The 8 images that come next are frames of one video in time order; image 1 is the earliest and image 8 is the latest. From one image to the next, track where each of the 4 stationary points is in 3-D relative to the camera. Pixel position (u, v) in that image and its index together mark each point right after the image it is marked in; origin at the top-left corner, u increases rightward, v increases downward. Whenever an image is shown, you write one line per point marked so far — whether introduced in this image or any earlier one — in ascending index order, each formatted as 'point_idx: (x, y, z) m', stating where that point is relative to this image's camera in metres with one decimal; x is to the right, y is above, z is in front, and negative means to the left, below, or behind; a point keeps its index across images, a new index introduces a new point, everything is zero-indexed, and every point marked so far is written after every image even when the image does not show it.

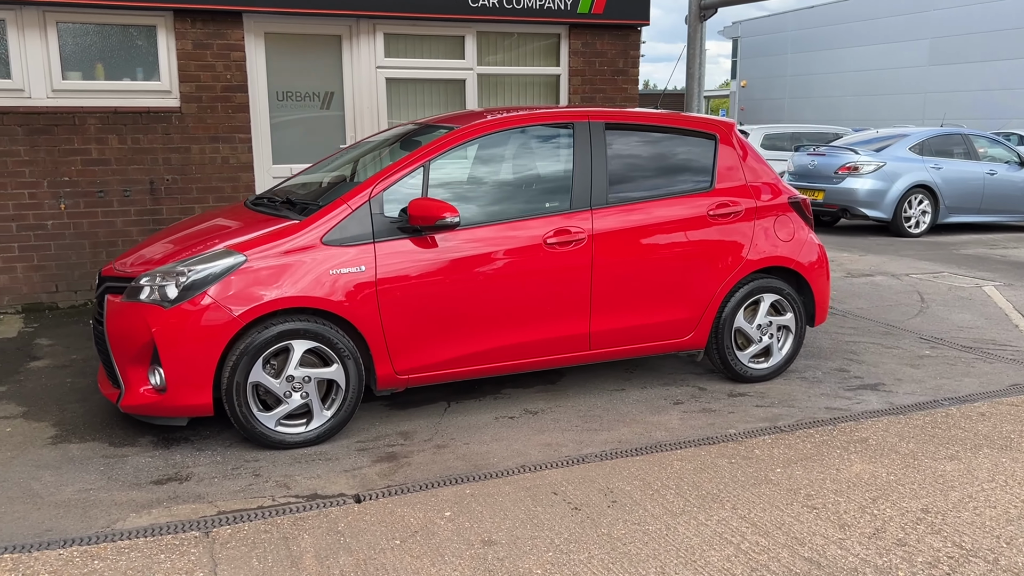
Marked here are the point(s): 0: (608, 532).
0: (+0.3, -0.8, +3.0) m
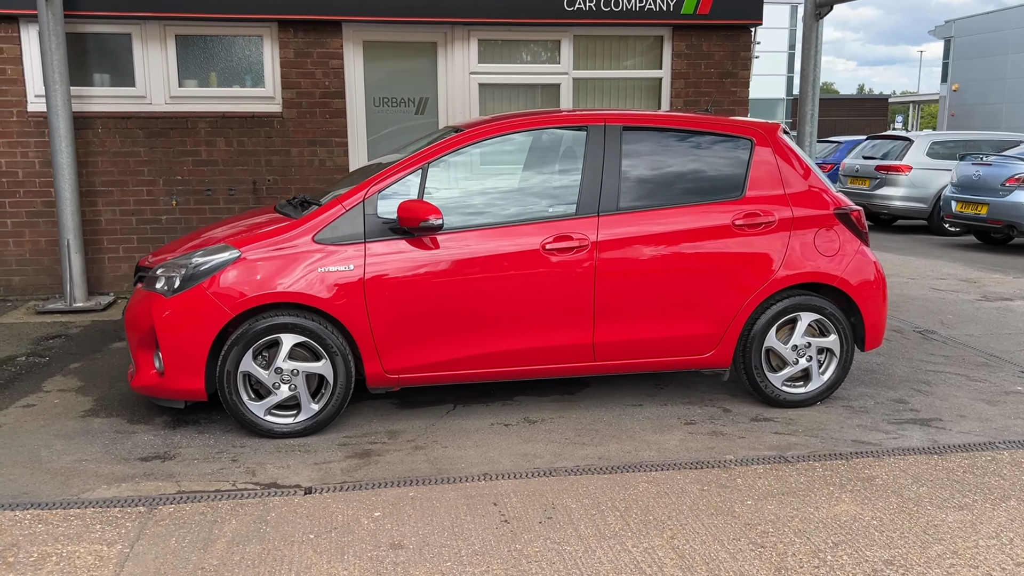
0: (0.0, -0.9, +2.9) m
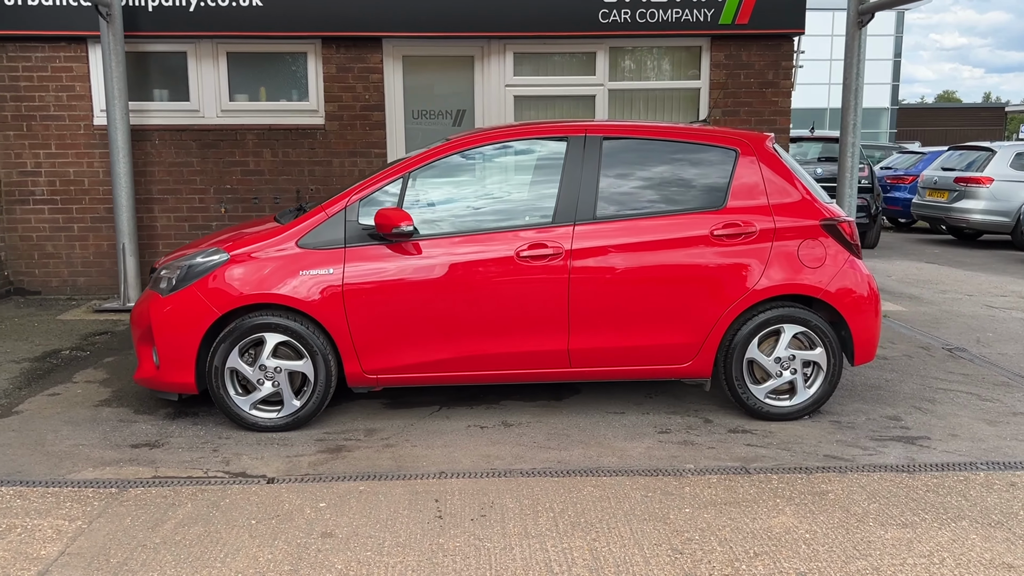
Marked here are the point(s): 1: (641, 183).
0: (-0.2, -0.9, +3.0) m
1: (+0.7, +0.5, +4.4) m
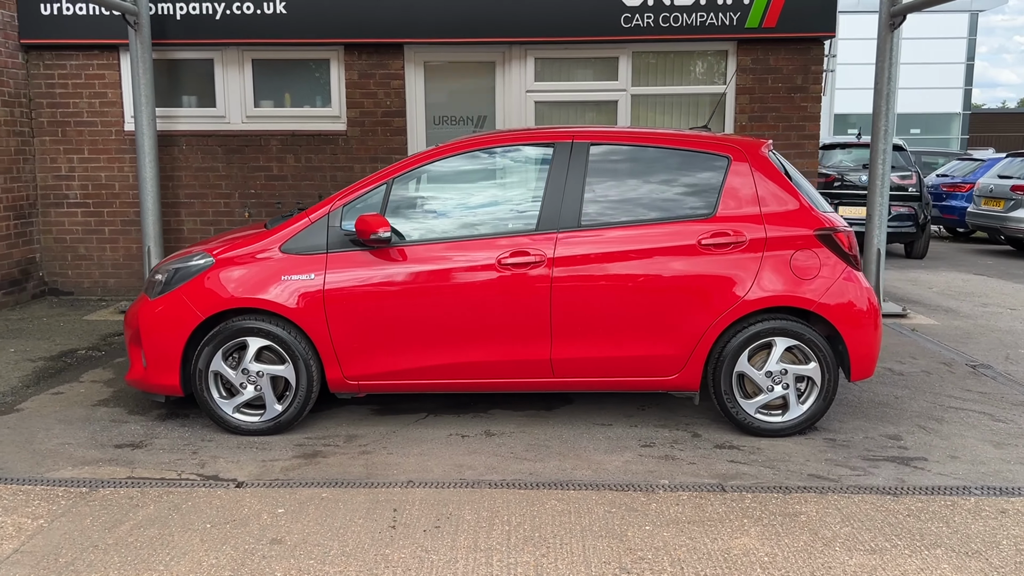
0: (-0.4, -0.9, +3.0) m
1: (+0.6, +0.5, +4.3) m
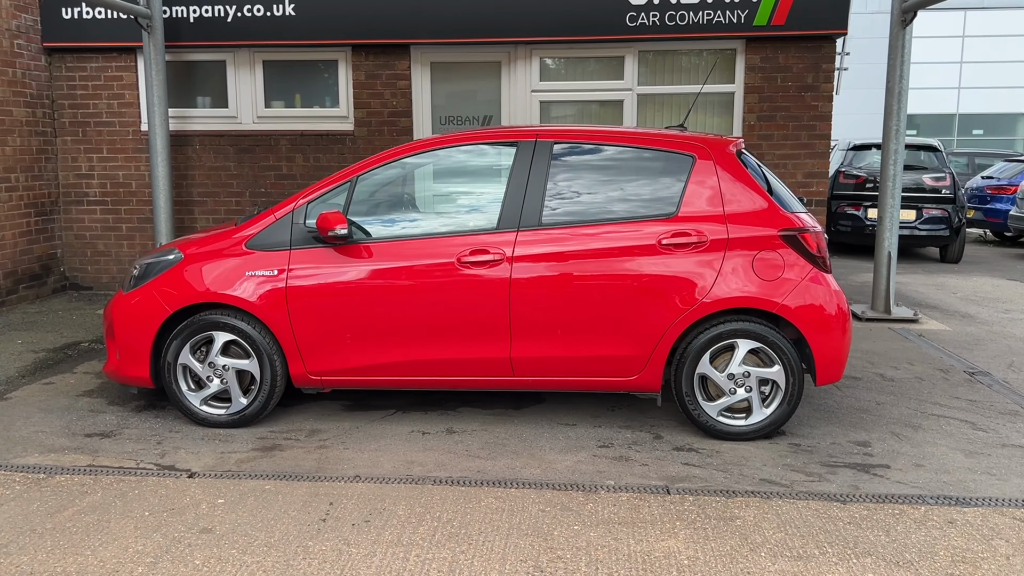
0: (-0.7, -0.9, +3.1) m
1: (+0.4, +0.5, +4.3) m
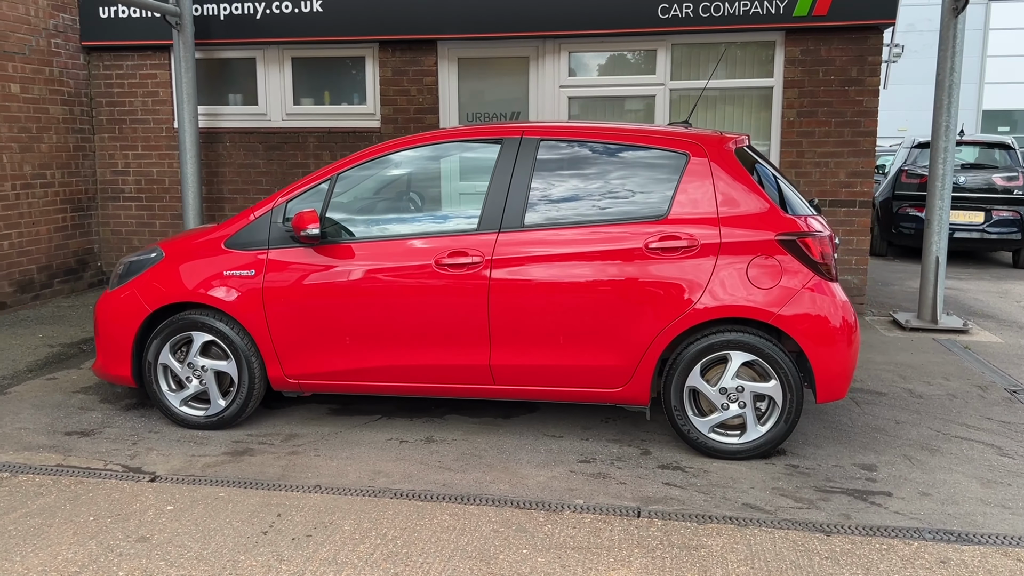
0: (-0.9, -0.9, +2.9) m
1: (+0.3, +0.5, +4.0) m
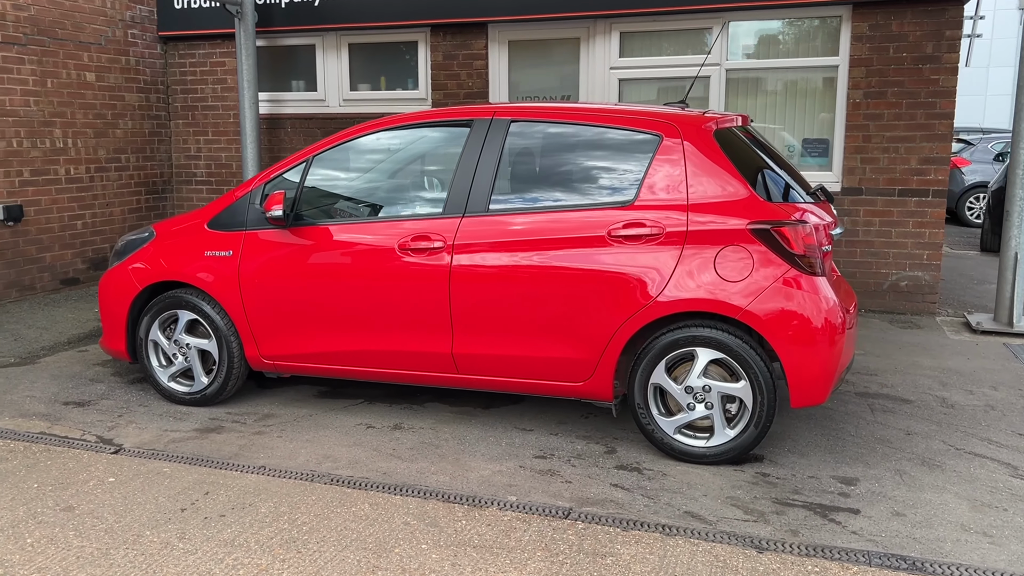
0: (-1.2, -0.8, +3.0) m
1: (+0.2, +0.5, +3.8) m
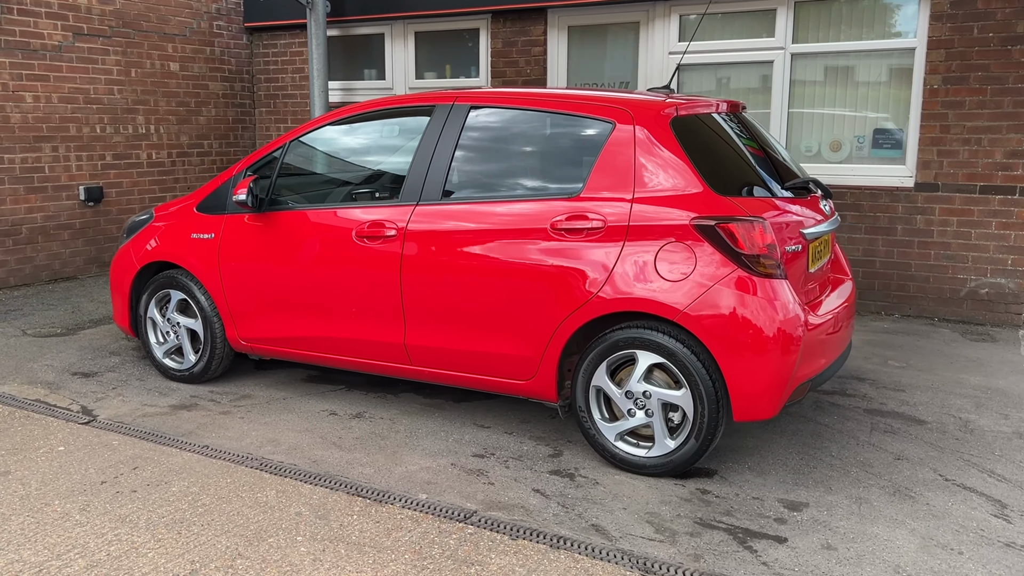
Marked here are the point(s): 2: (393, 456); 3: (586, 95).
0: (-1.6, -0.8, +3.1) m
1: (0.0, +0.5, +3.7) m
2: (-0.5, -0.7, +3.6) m
3: (+0.4, +0.8, +3.6) m
